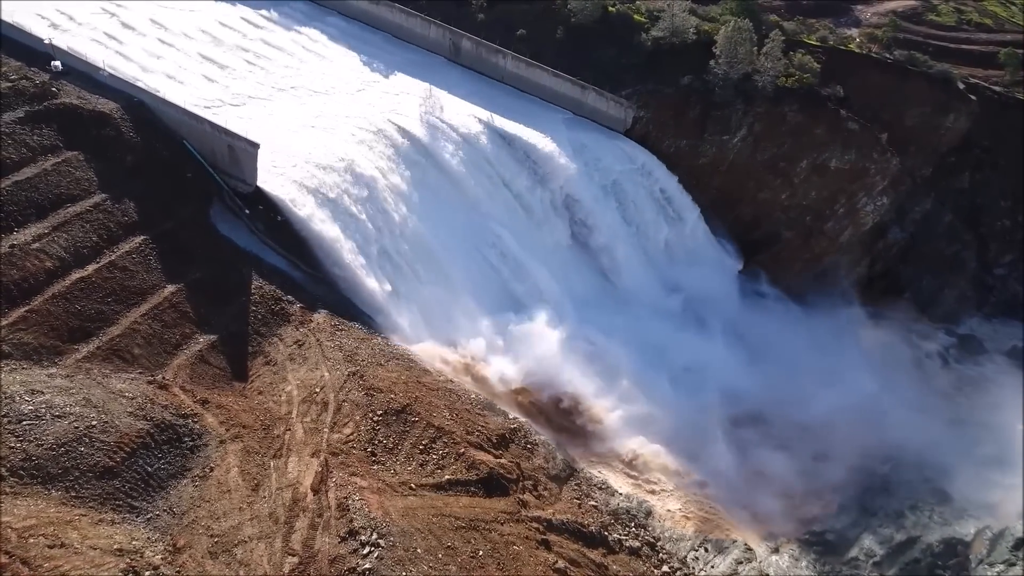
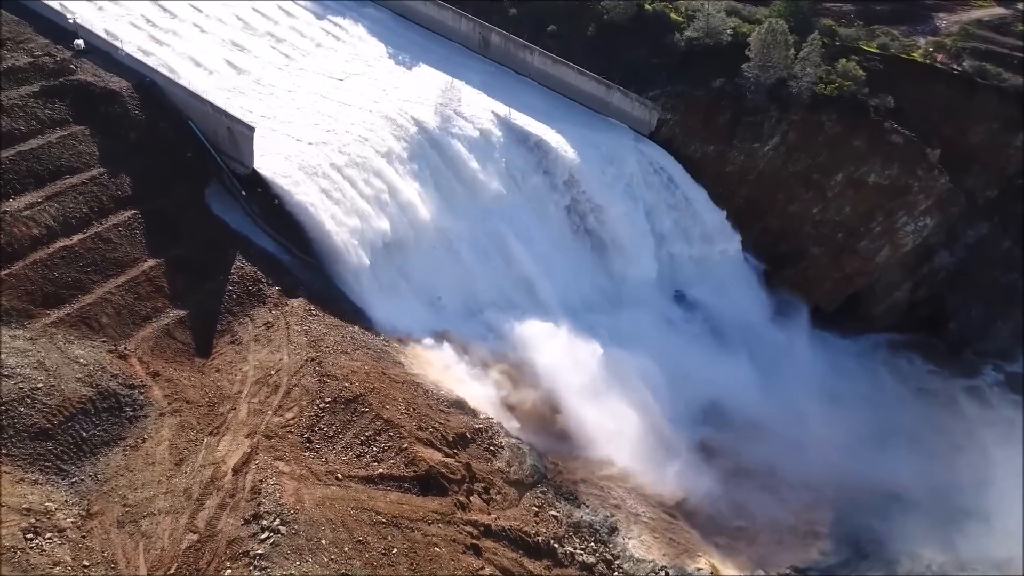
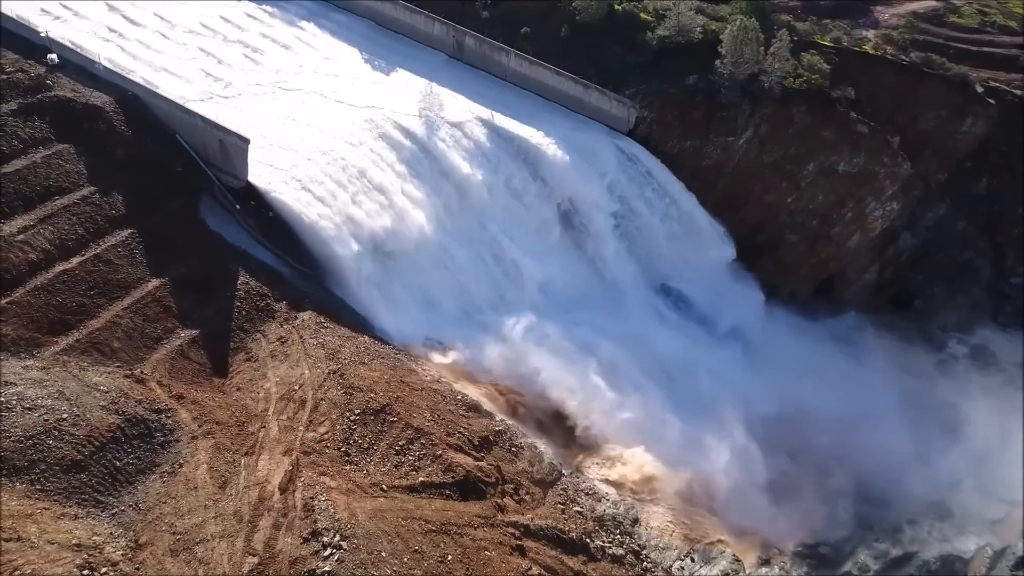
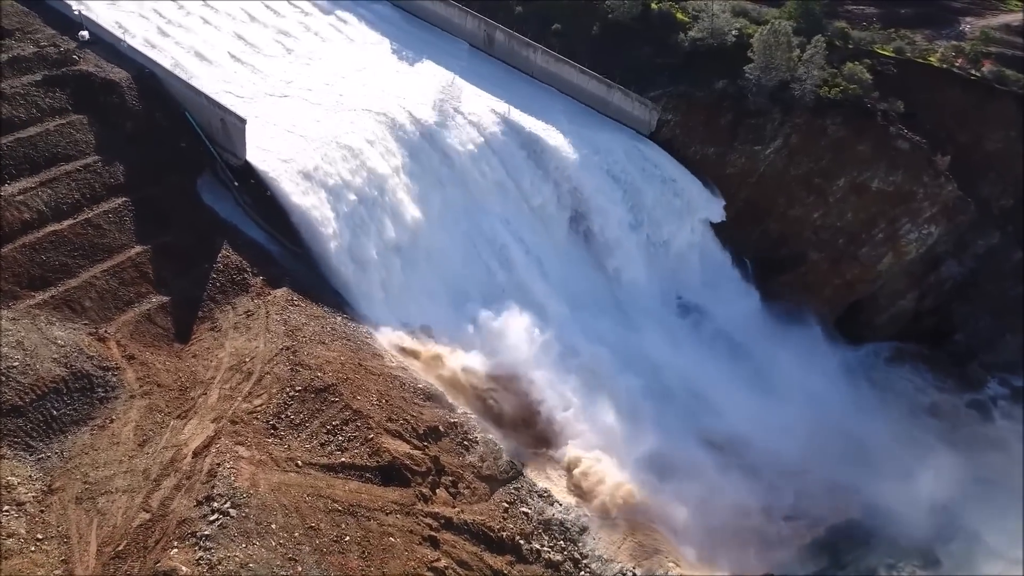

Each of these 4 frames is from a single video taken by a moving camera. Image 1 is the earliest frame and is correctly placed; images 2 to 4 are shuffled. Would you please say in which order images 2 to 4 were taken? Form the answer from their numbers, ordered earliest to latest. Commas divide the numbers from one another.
3, 2, 4
